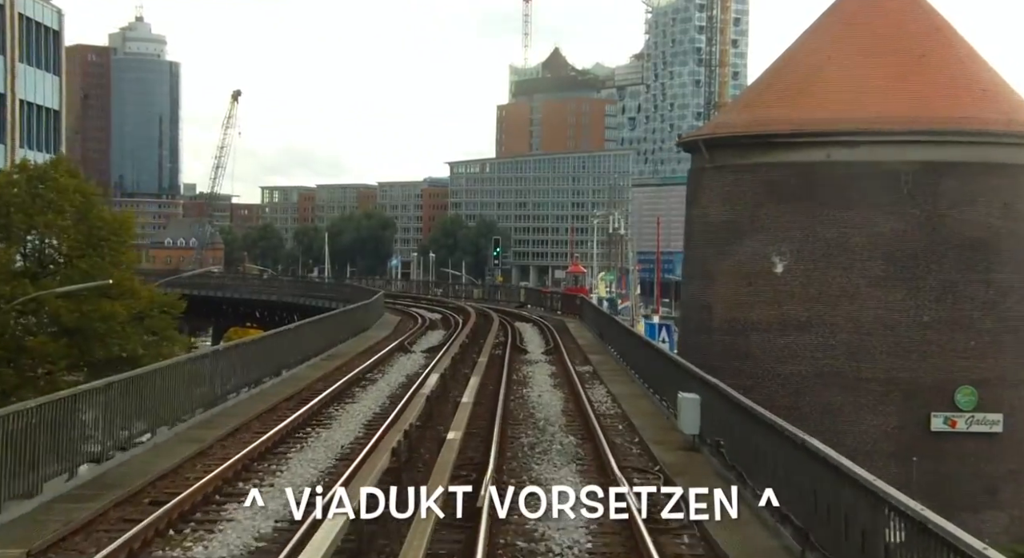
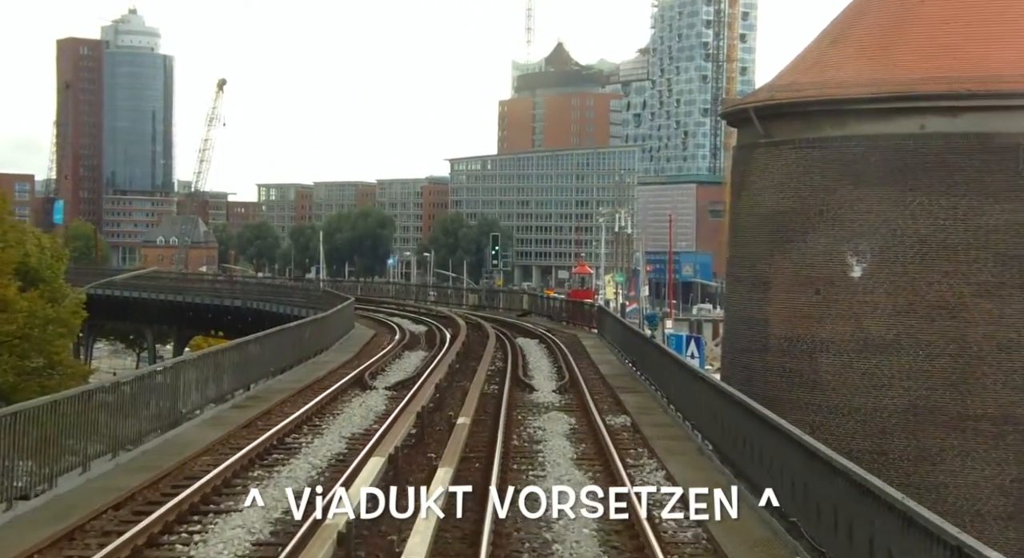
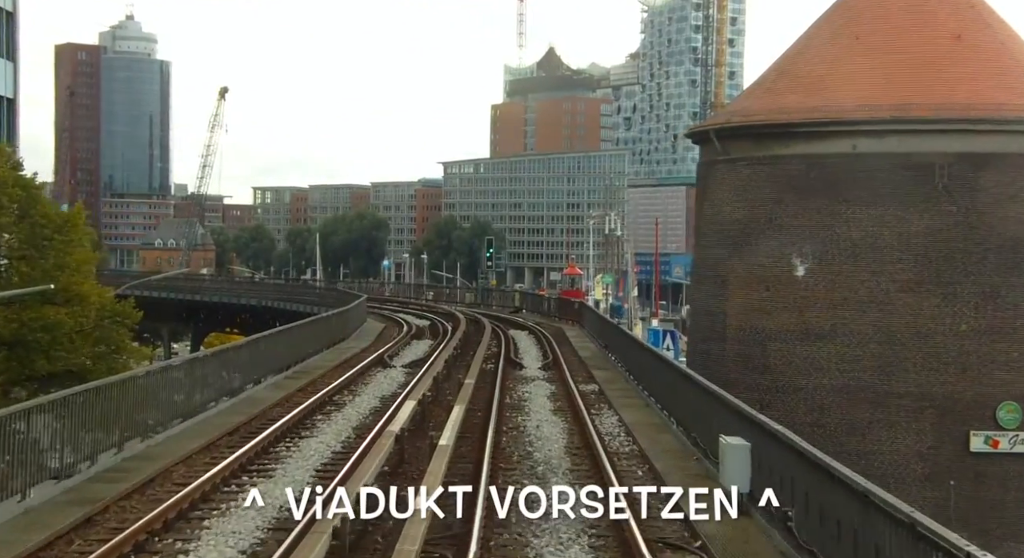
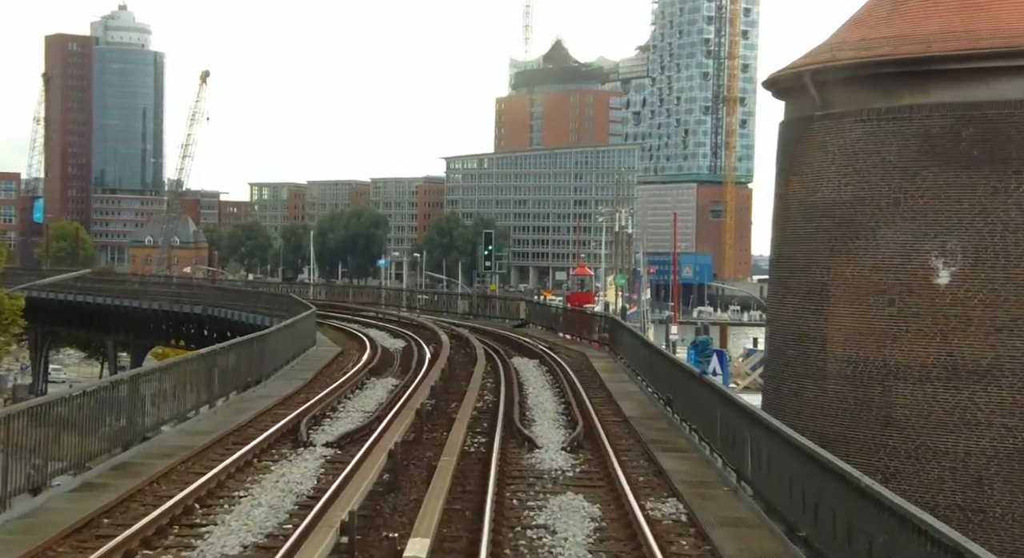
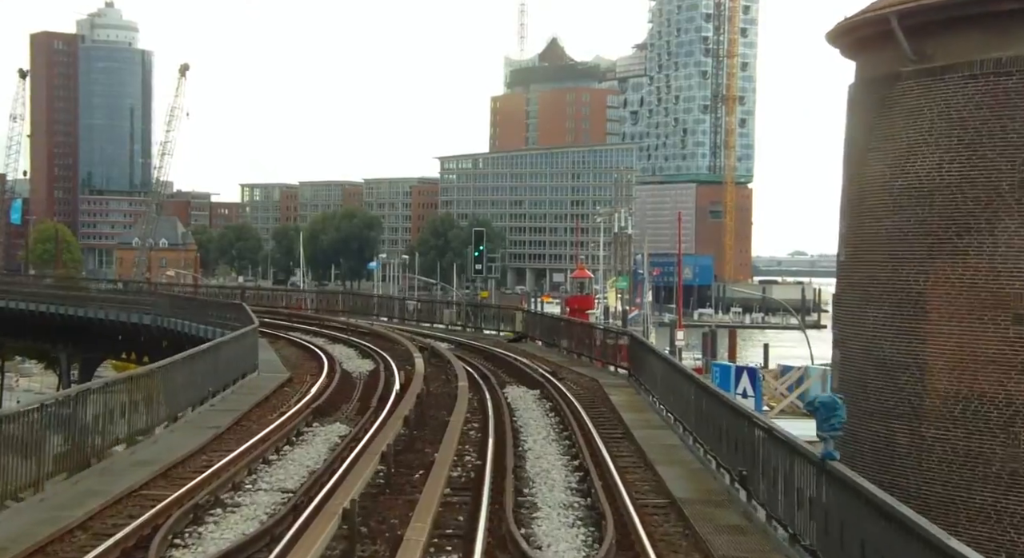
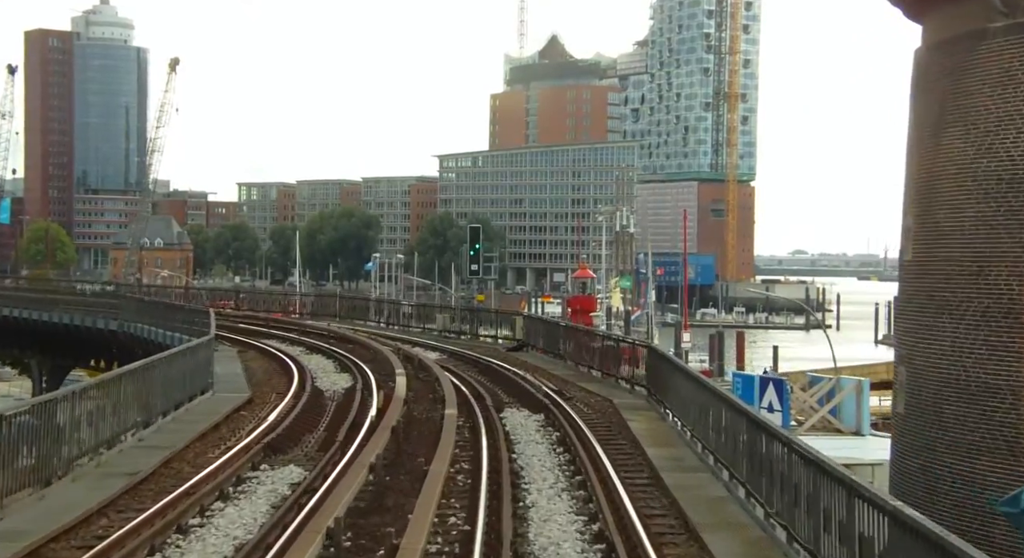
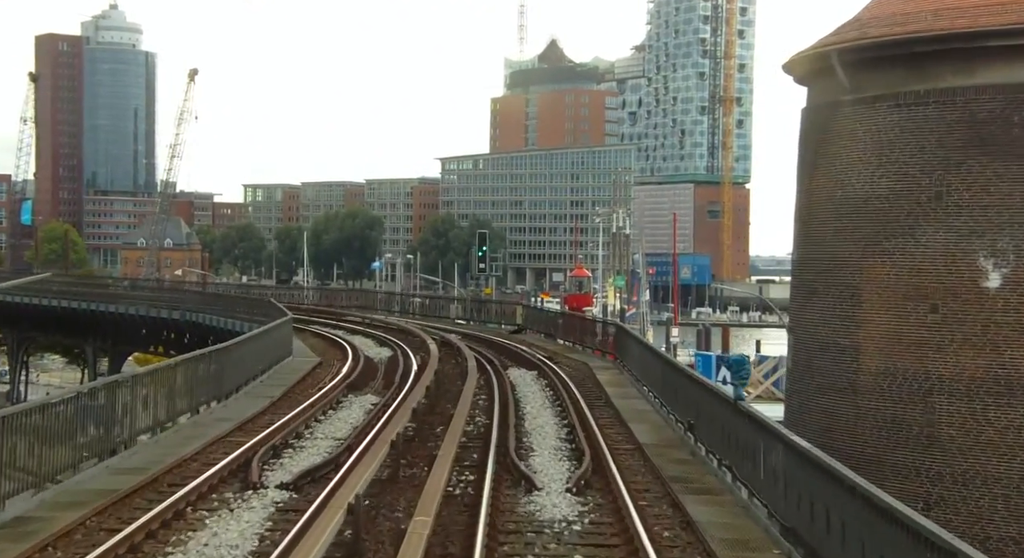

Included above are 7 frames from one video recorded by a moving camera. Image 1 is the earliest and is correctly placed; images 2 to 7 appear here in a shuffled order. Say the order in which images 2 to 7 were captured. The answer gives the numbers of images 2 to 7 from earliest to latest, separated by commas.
3, 2, 4, 7, 5, 6
